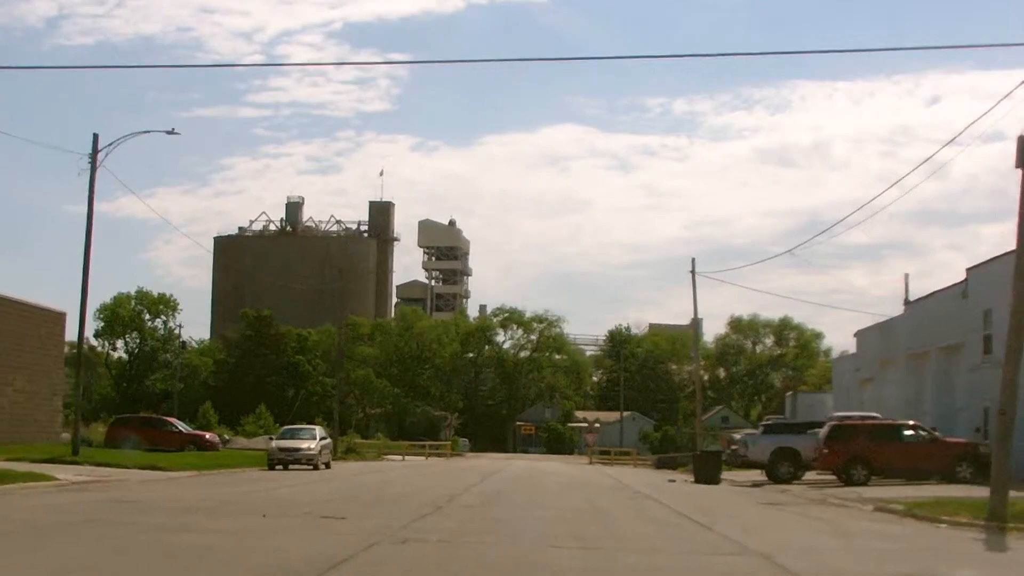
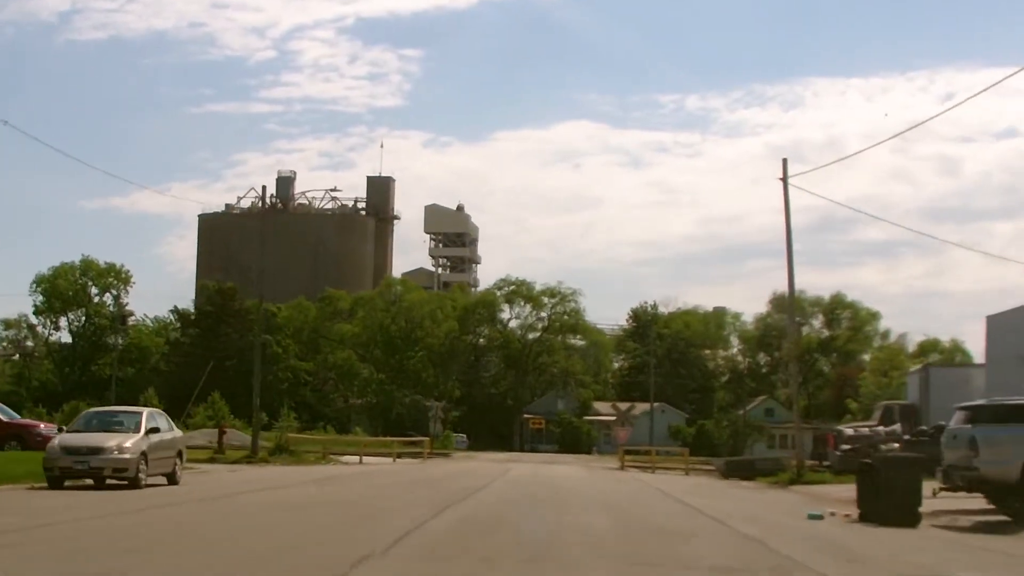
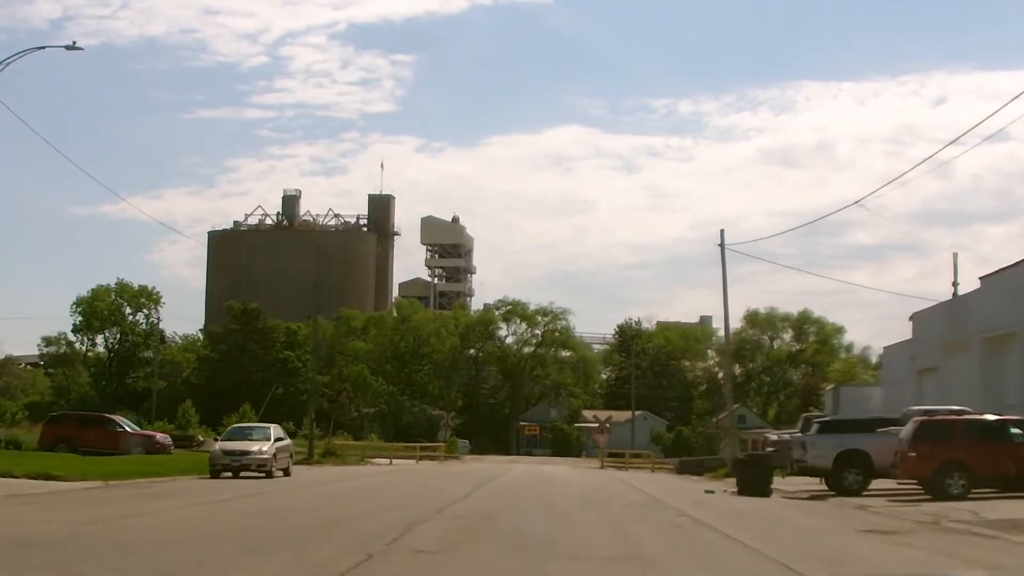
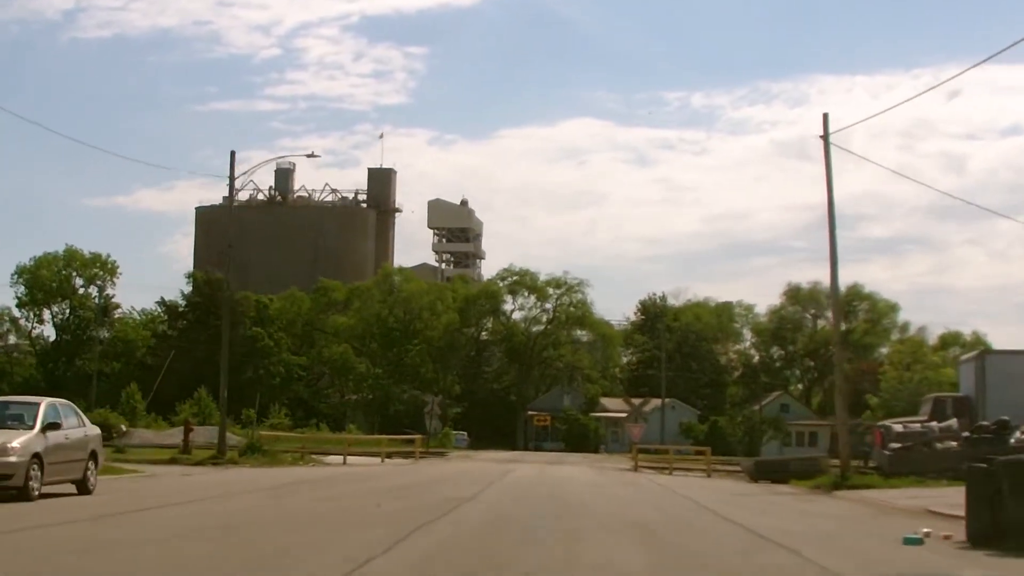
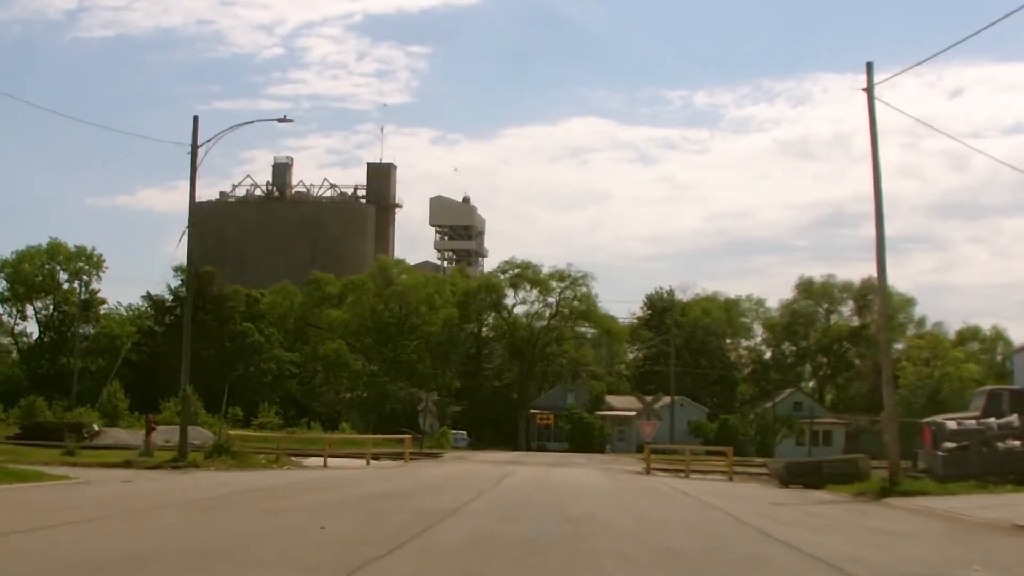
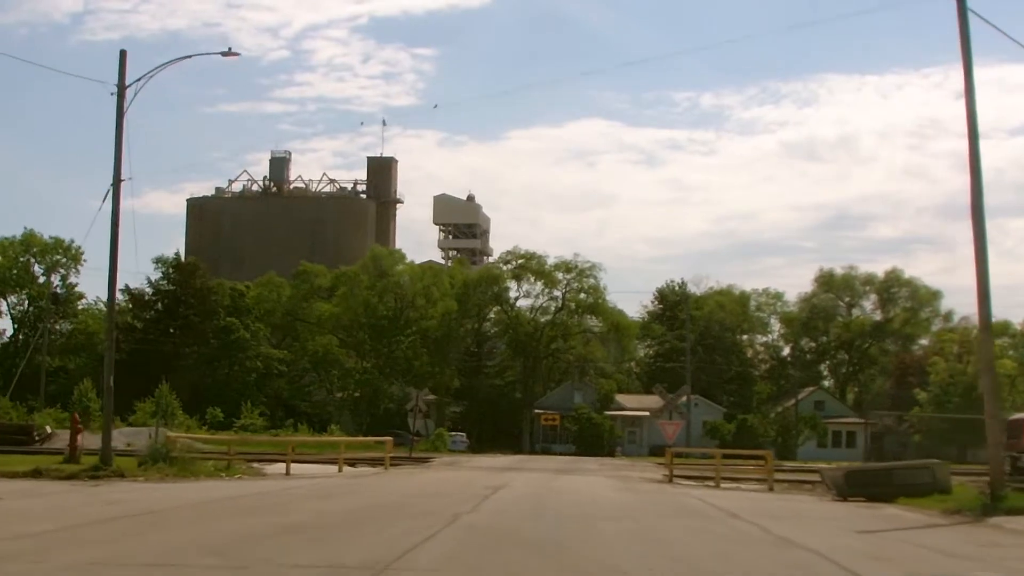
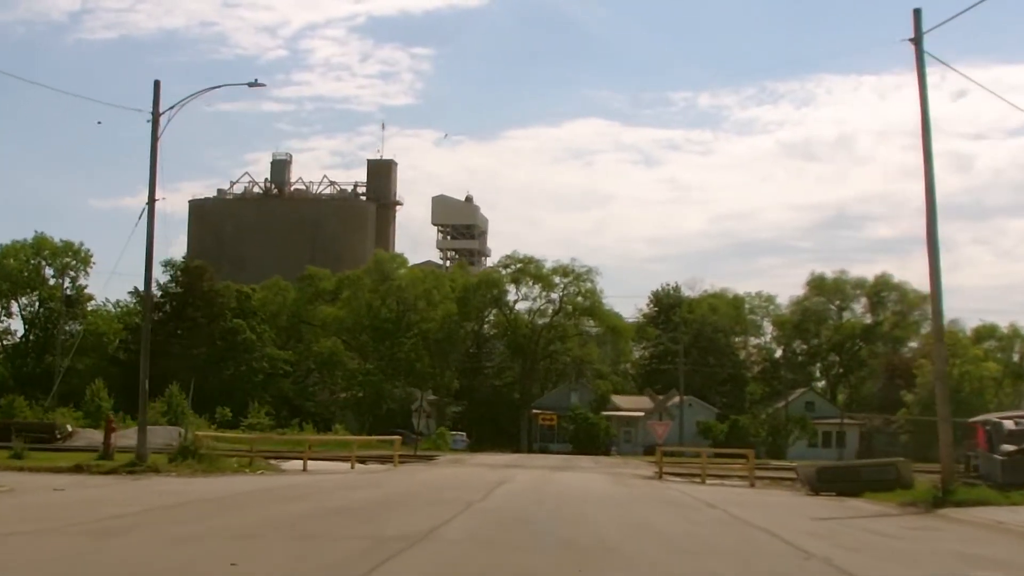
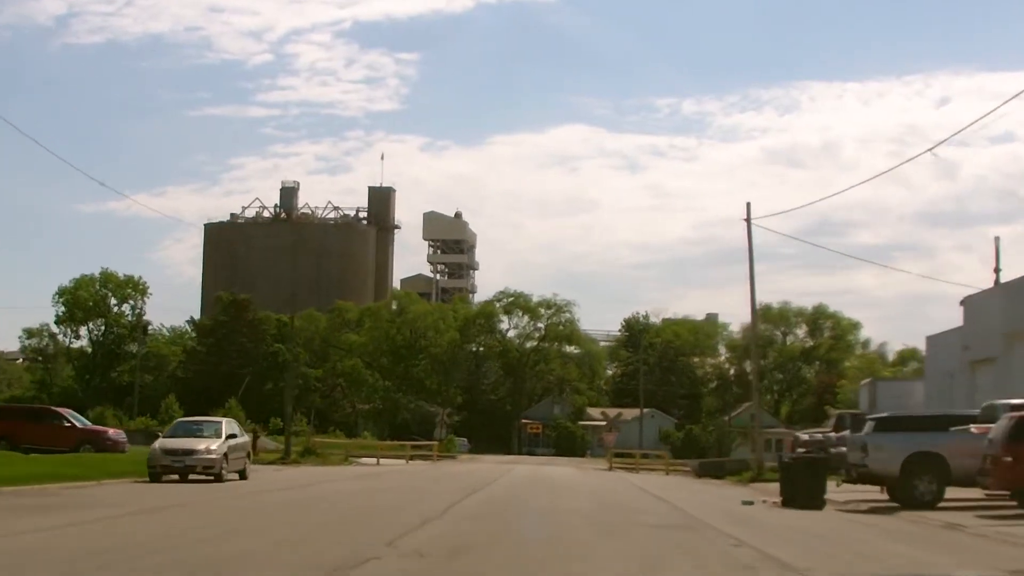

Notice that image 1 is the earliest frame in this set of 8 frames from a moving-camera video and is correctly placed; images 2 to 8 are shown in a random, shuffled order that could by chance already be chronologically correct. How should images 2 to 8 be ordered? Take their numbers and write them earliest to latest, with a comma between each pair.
3, 8, 2, 4, 5, 7, 6
